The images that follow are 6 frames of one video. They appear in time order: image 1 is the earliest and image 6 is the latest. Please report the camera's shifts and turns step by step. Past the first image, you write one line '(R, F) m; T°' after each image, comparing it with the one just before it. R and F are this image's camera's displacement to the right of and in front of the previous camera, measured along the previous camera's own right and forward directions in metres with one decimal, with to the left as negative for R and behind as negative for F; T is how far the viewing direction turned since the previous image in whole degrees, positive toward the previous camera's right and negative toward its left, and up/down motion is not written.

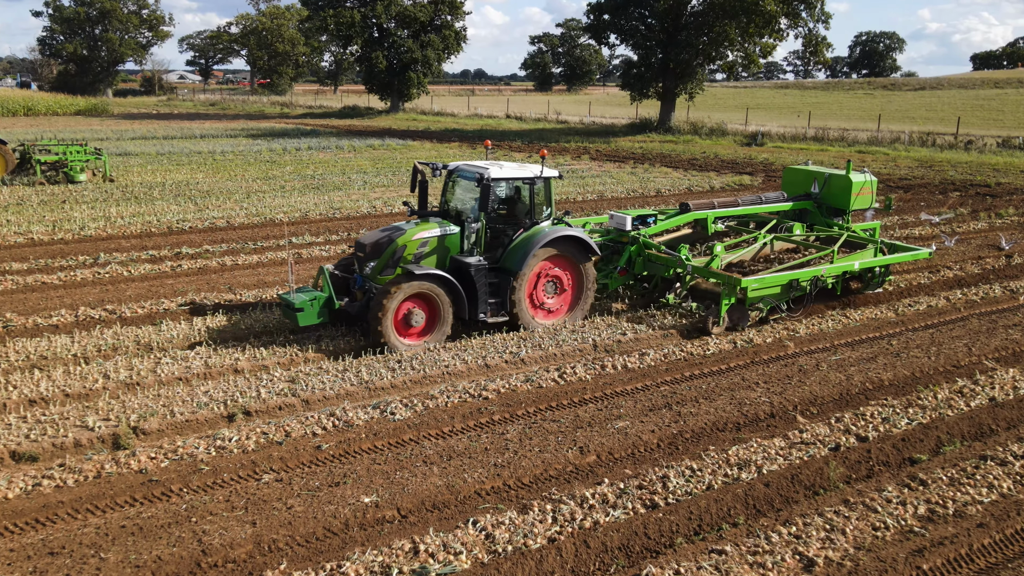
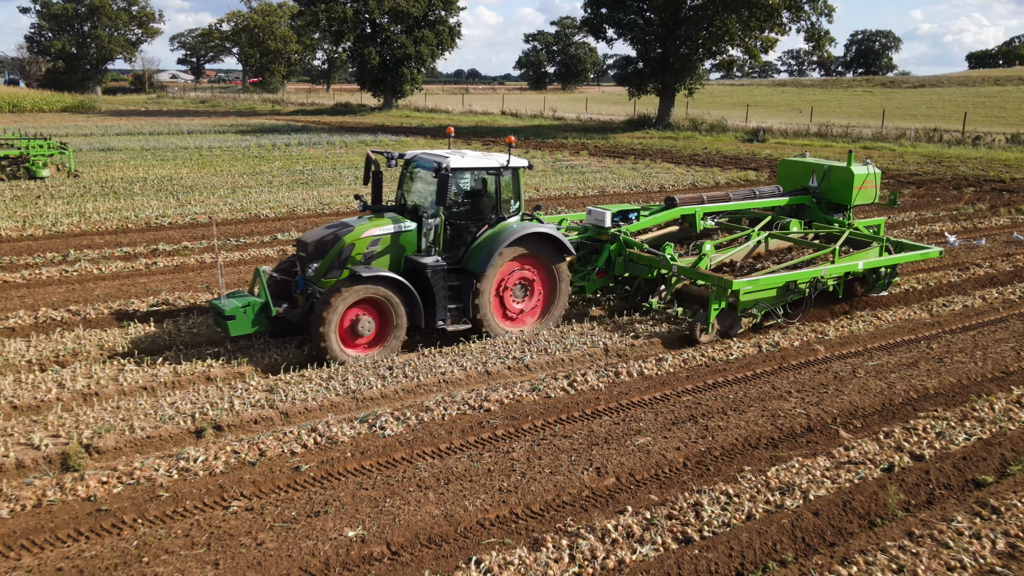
(-0.1, +0.8) m; 0°
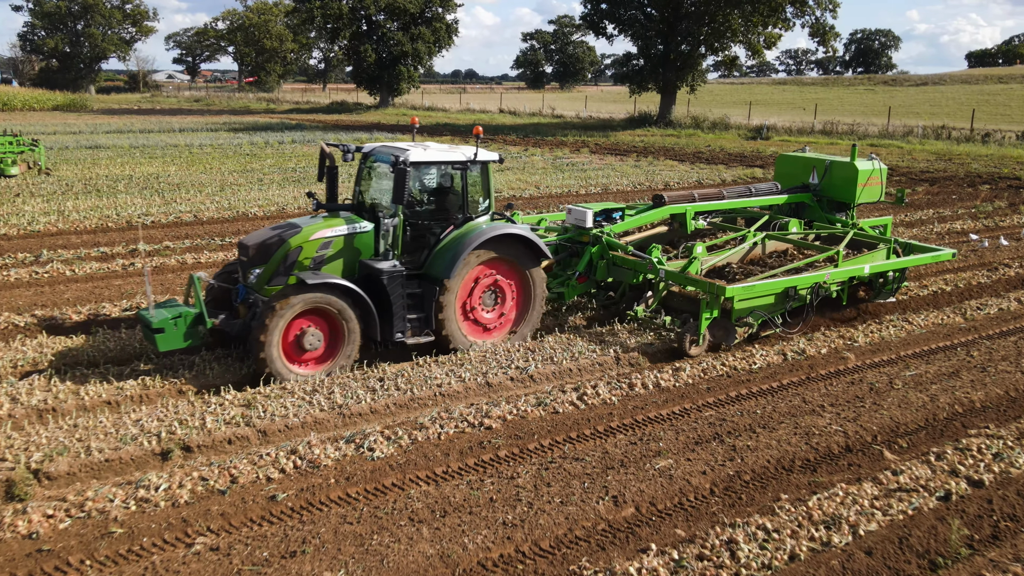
(0.0, +0.6) m; 0°
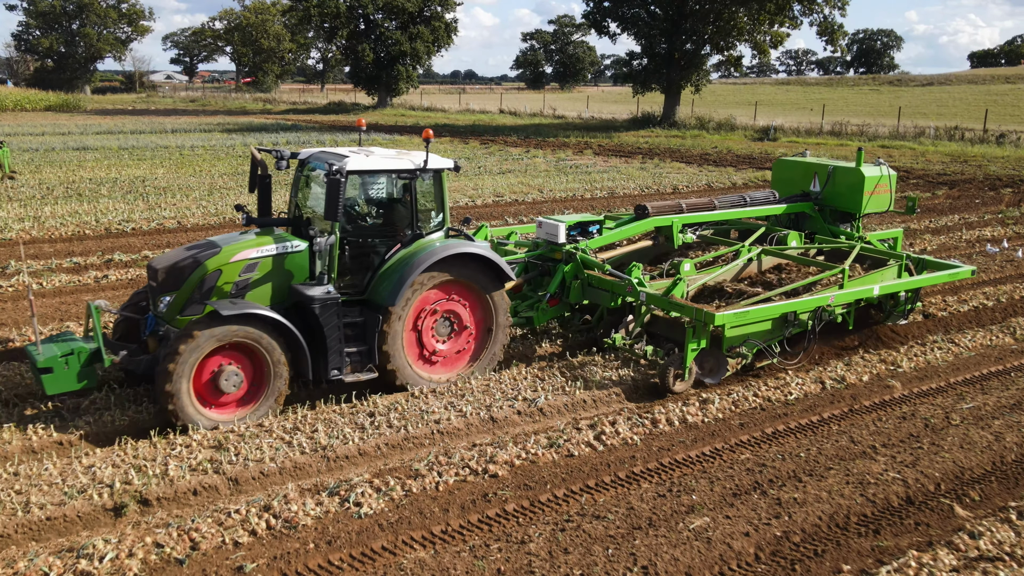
(-0.1, +0.7) m; 0°
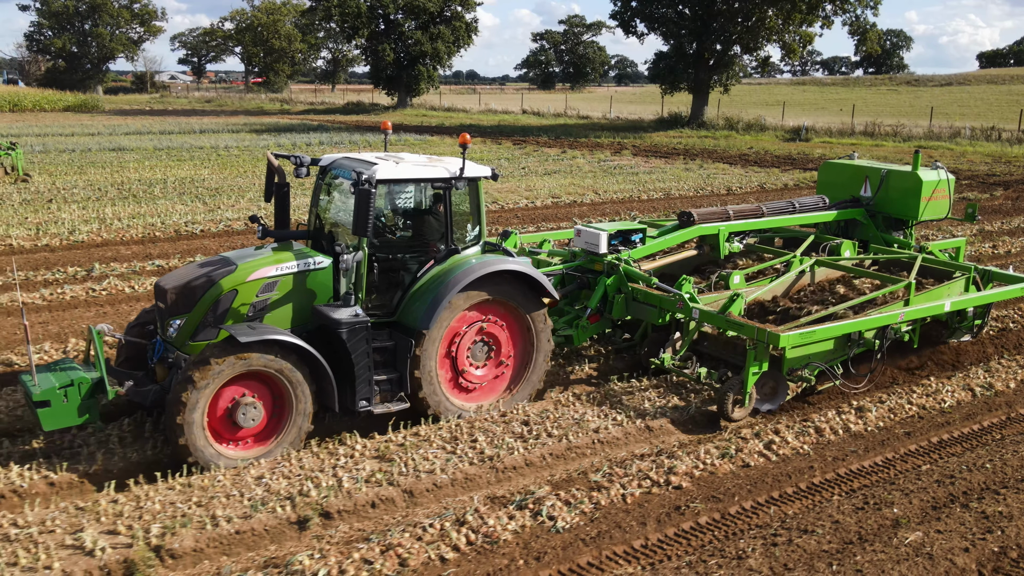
(-1.0, +0.1) m; 0°
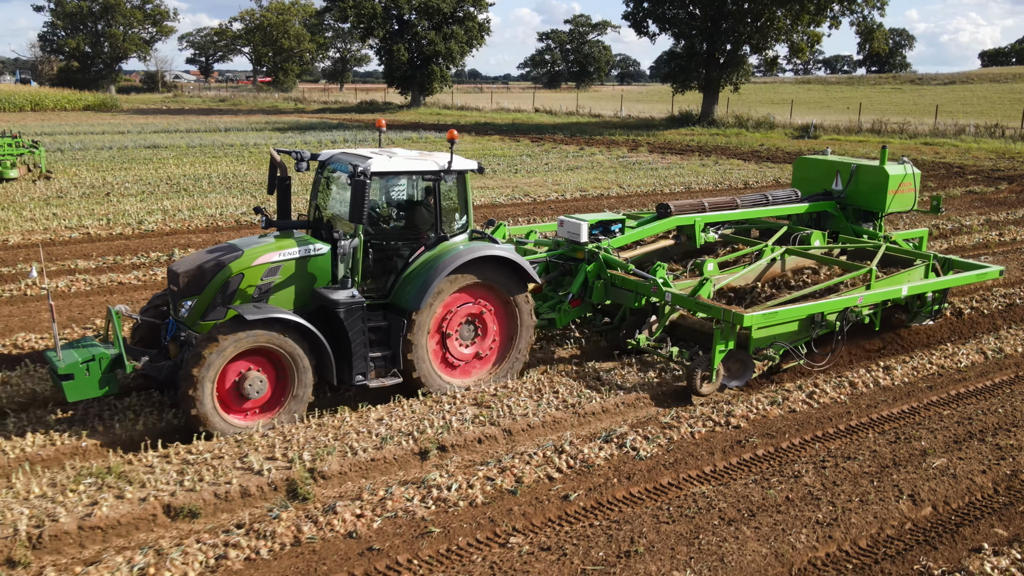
(-0.5, -0.8) m; 0°
